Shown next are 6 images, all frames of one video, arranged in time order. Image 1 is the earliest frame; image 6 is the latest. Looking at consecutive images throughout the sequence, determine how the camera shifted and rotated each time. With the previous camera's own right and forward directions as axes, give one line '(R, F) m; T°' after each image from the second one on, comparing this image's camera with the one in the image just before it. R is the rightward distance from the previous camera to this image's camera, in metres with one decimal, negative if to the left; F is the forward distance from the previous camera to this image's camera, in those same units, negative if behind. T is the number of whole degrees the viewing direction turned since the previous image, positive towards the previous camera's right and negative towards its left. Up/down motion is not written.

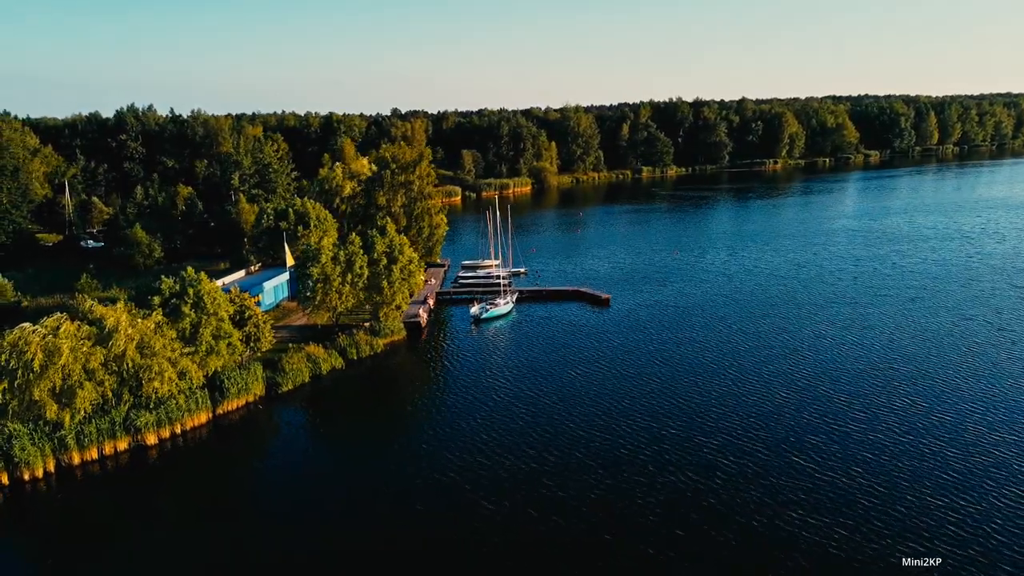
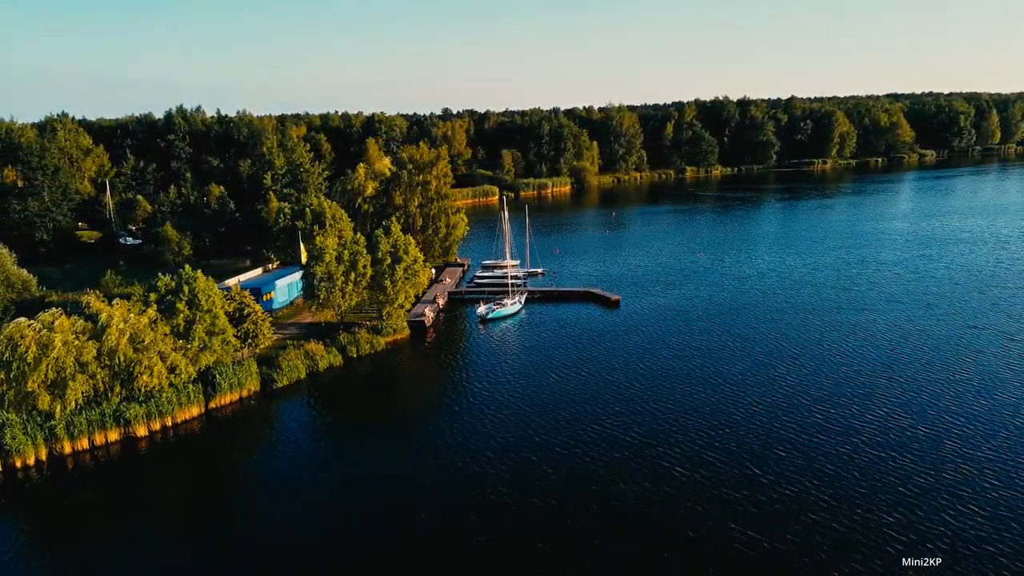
(+3.1, +0.1) m; -3°
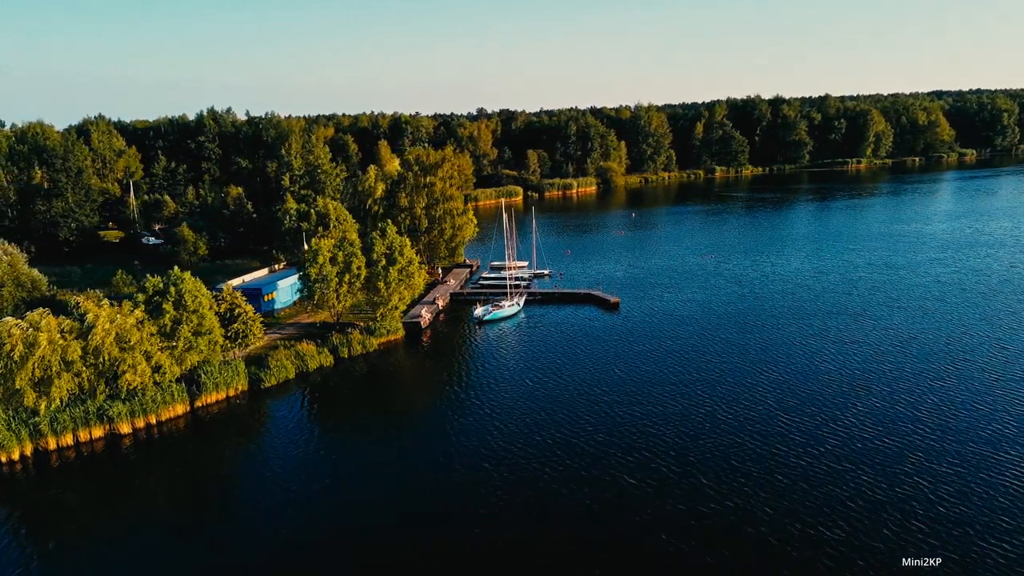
(+2.8, -0.1) m; -2°
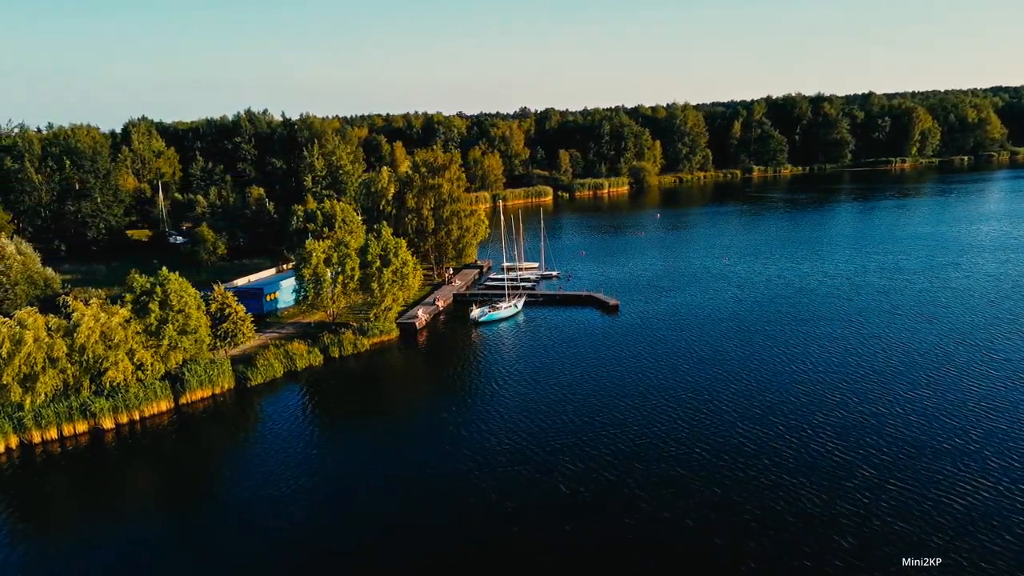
(+3.4, 0.0) m; -3°
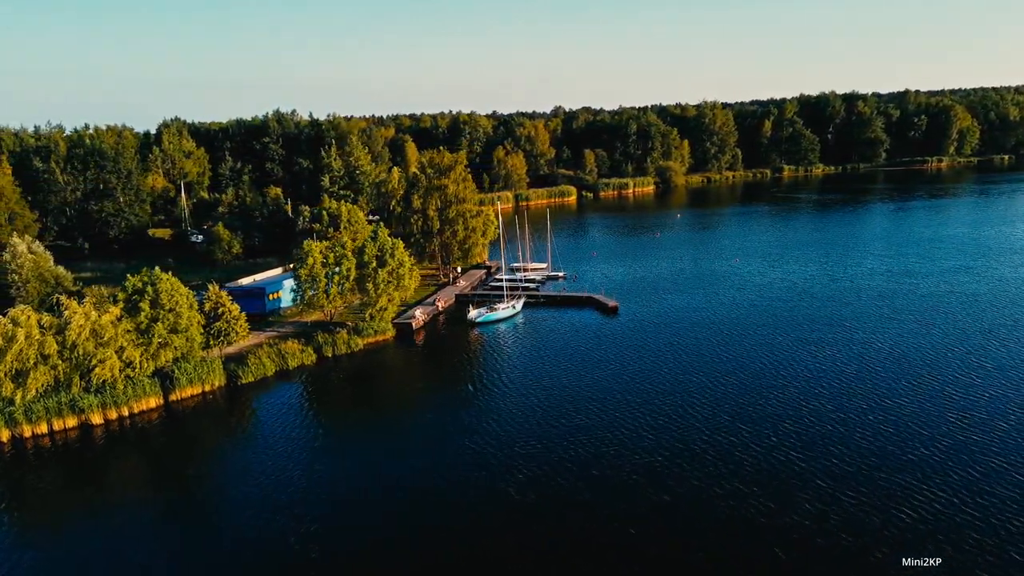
(+2.7, -0.1) m; -2°
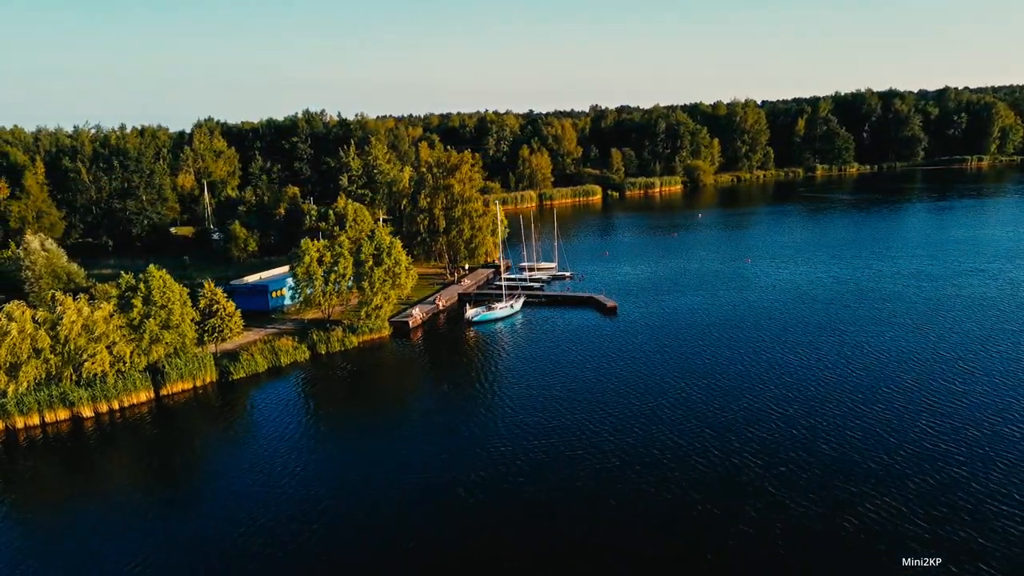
(+2.8, -0.1) m; -2°
